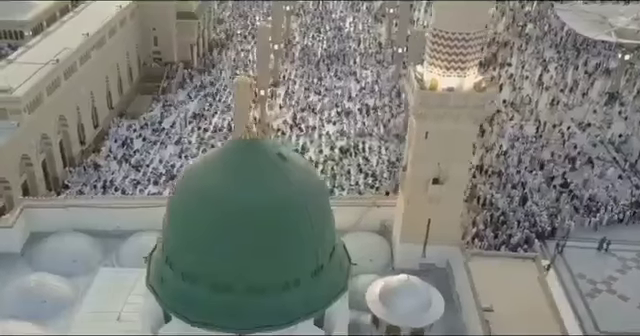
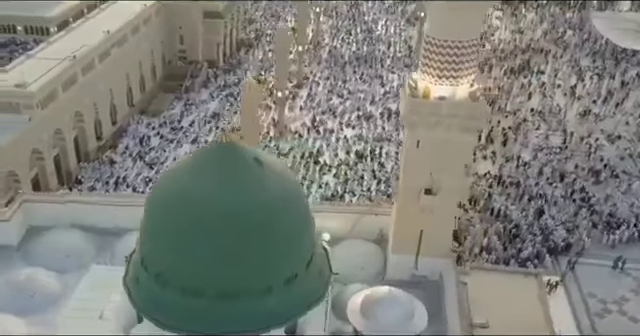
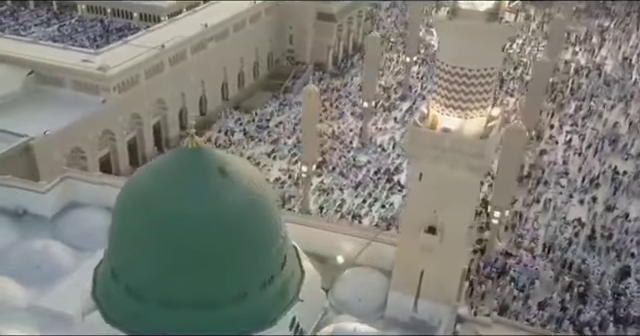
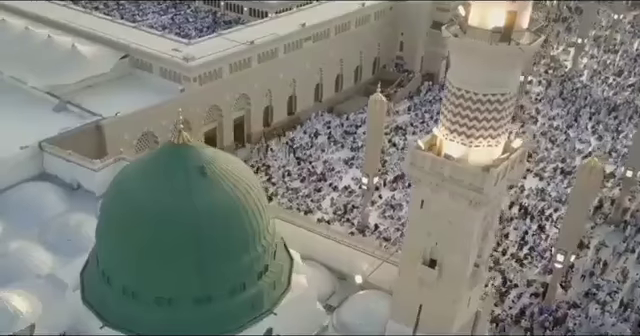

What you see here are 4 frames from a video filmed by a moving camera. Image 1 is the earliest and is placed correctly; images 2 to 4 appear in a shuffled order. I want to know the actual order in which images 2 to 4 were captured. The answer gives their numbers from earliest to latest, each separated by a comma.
2, 3, 4
